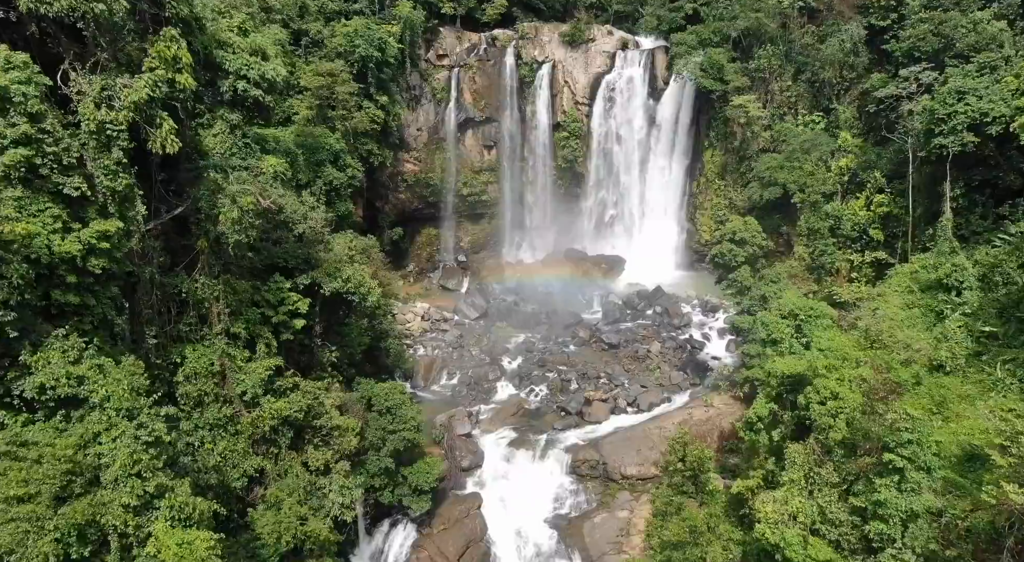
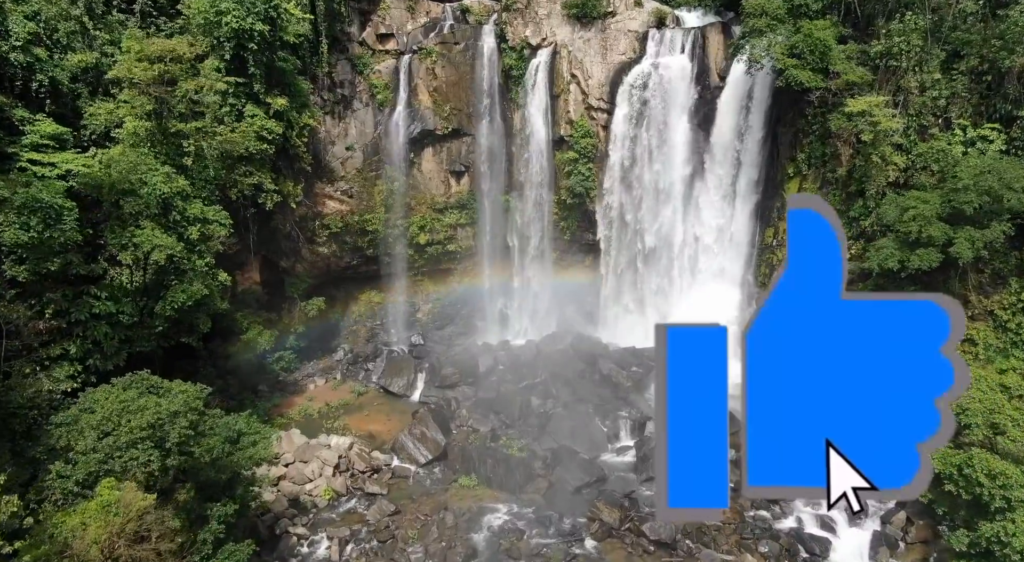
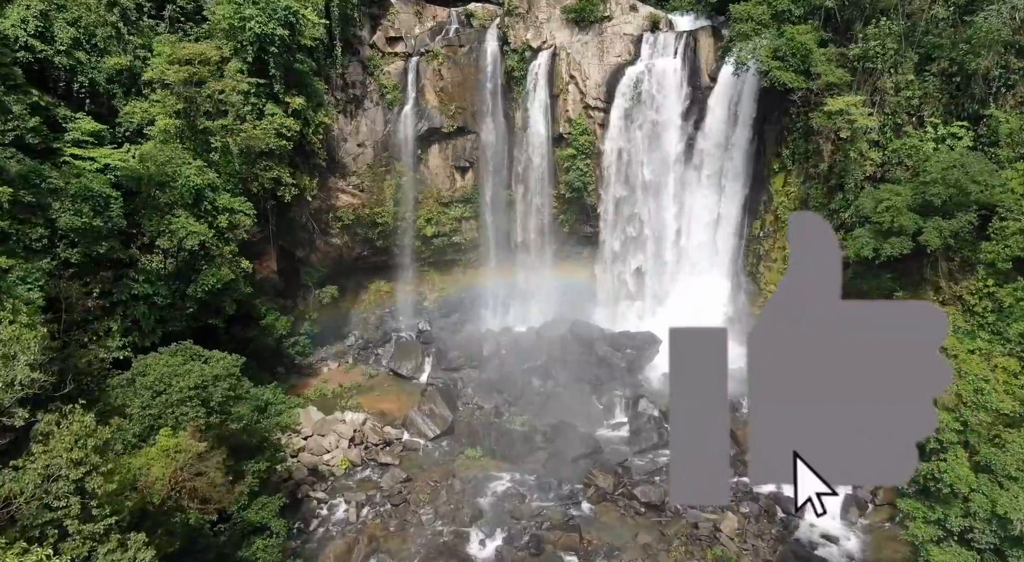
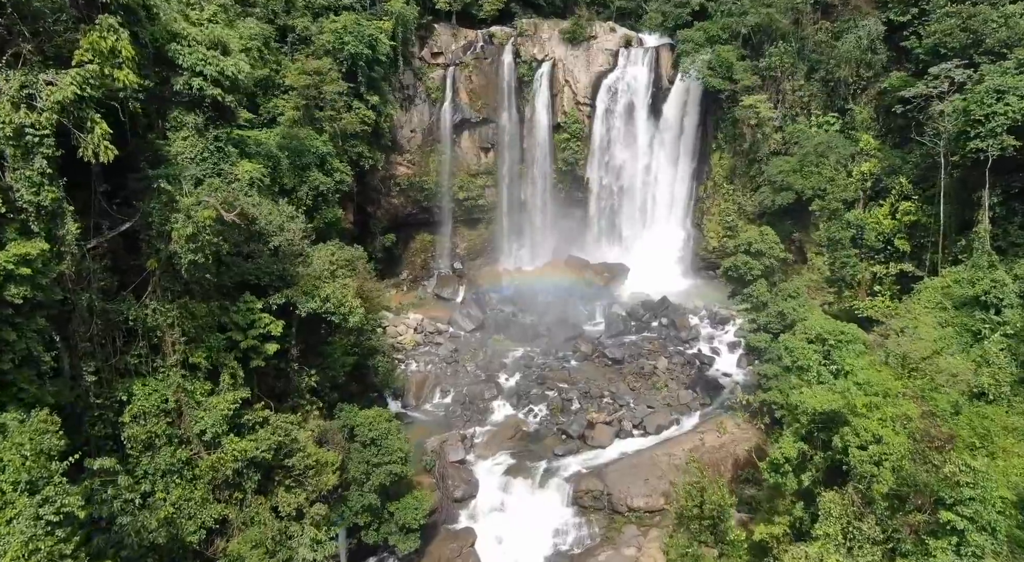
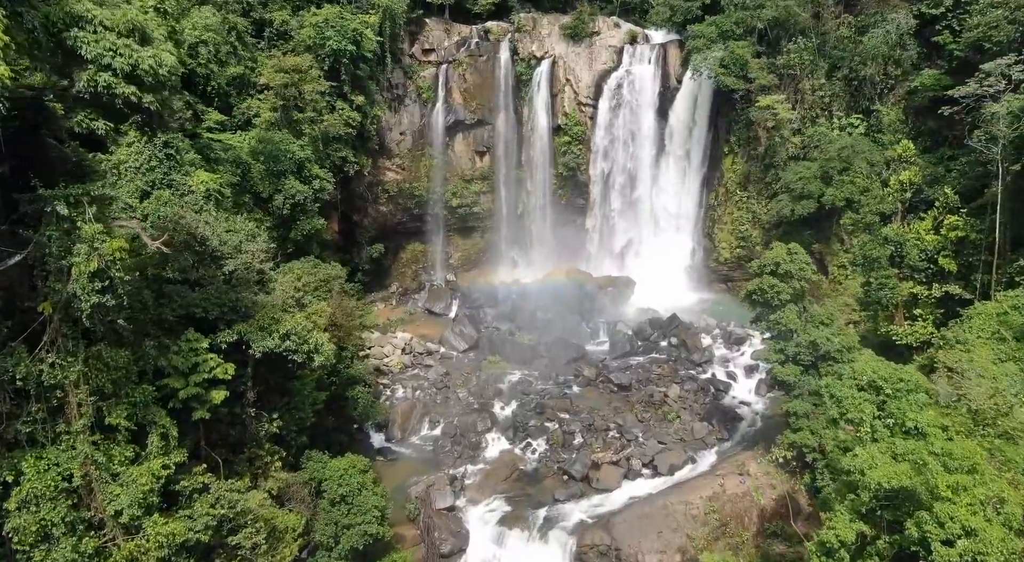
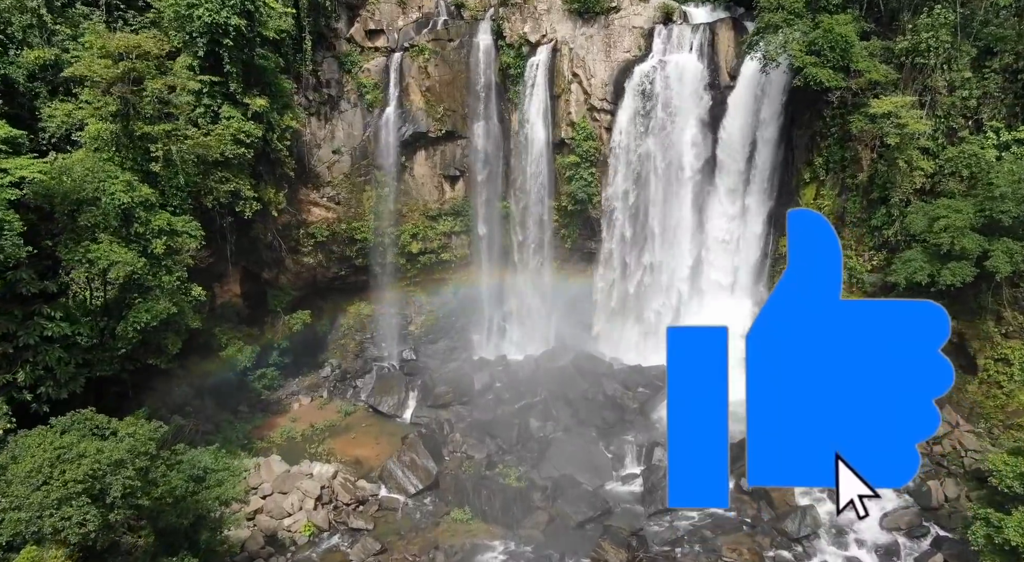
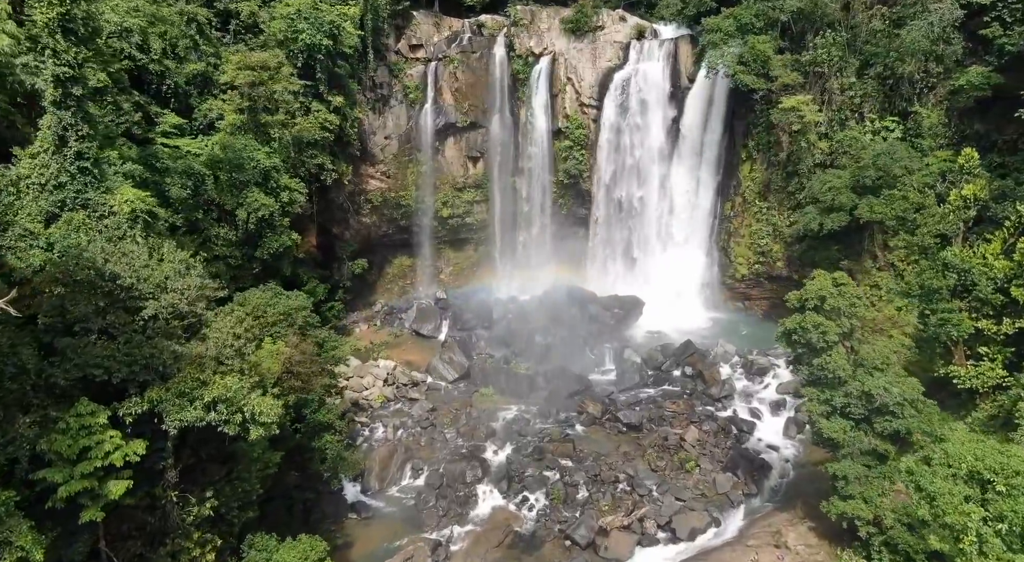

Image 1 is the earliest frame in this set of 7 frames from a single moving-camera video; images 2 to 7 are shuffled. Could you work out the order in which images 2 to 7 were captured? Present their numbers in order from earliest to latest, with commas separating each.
4, 5, 7, 3, 2, 6
